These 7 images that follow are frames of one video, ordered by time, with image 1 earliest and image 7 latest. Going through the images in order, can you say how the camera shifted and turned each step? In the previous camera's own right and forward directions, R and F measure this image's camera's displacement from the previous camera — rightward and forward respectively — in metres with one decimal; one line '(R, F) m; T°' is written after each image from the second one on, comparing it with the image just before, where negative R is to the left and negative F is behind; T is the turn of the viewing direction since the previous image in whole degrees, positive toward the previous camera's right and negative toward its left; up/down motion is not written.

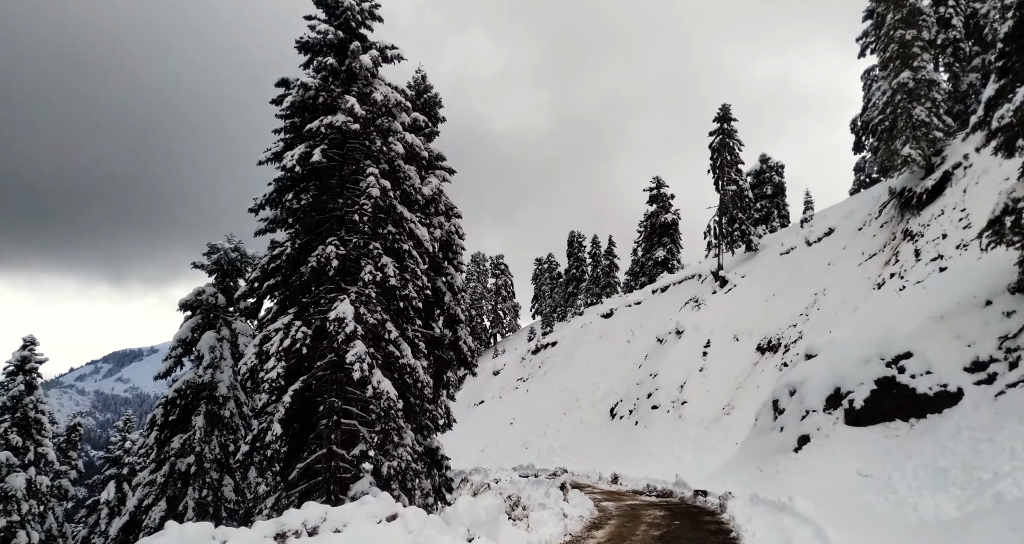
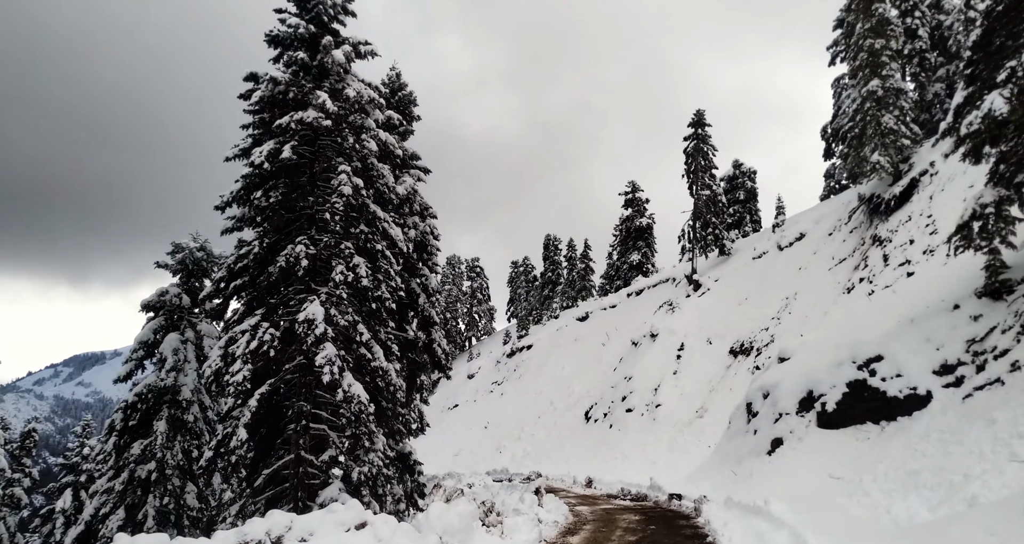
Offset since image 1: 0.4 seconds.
(0.0, +0.2) m; +2°
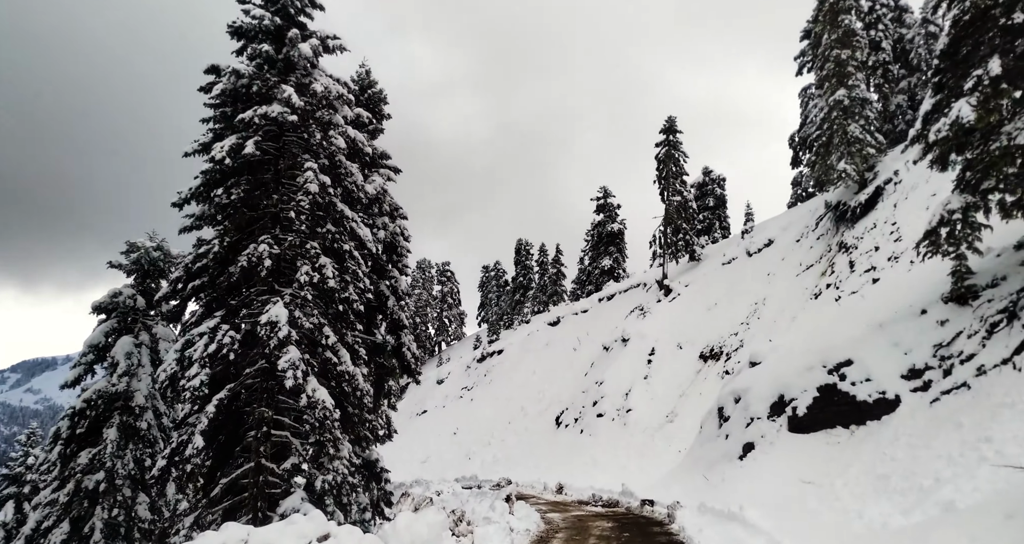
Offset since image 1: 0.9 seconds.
(0.0, +0.3) m; +3°
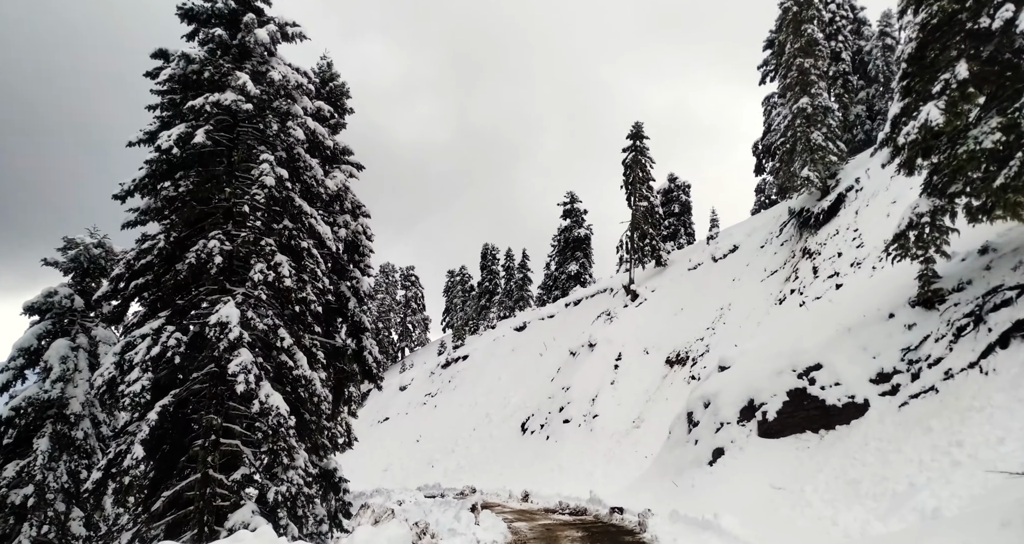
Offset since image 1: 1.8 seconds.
(0.0, +0.5) m; +3°
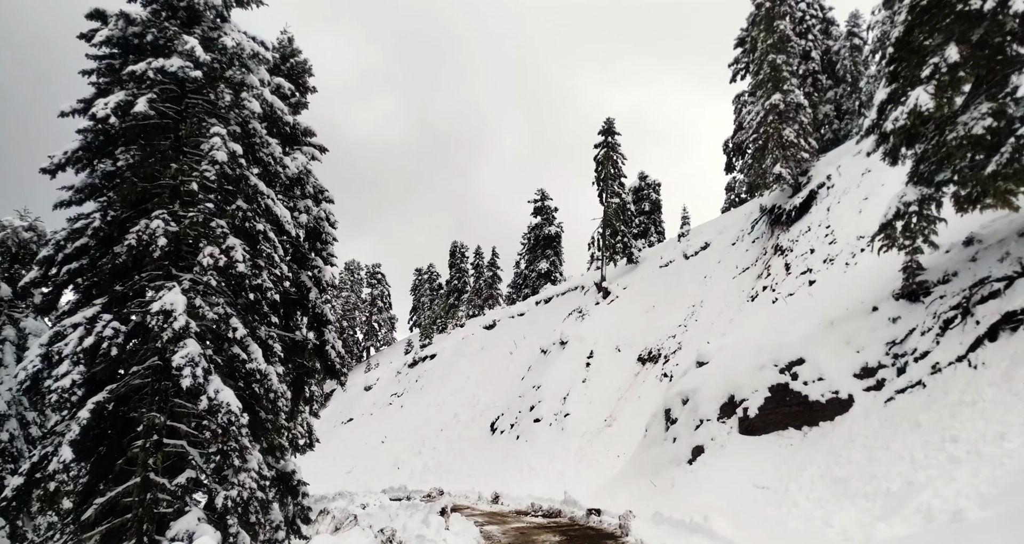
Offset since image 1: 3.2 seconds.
(-0.1, +0.9) m; +3°
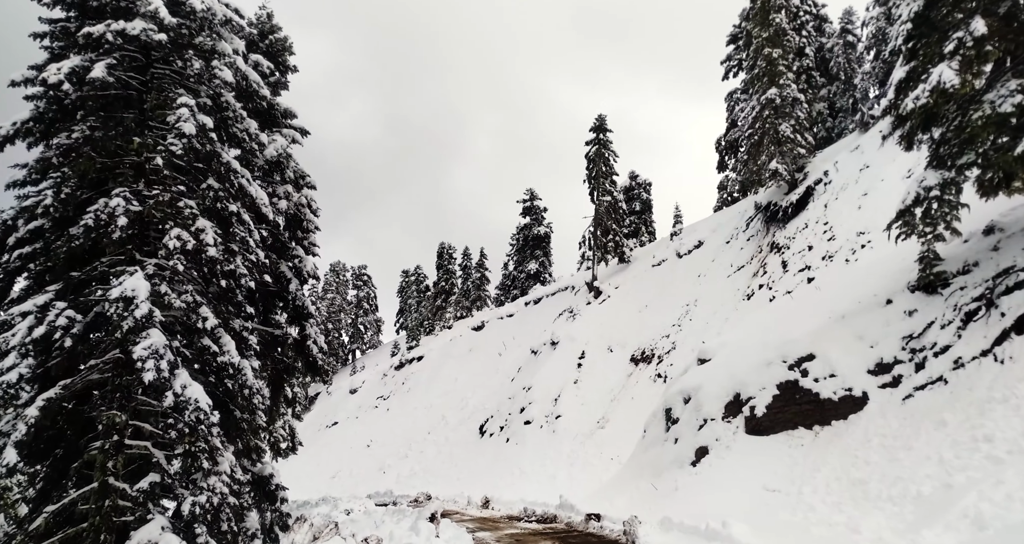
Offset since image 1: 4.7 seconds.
(-0.2, +1.0) m; +1°
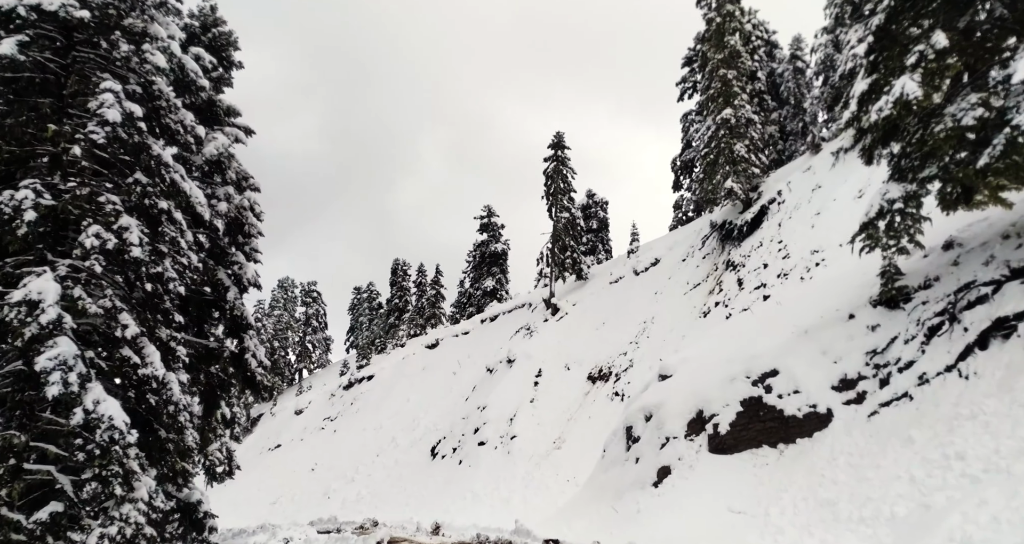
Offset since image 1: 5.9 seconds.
(0.0, +0.8) m; +4°
